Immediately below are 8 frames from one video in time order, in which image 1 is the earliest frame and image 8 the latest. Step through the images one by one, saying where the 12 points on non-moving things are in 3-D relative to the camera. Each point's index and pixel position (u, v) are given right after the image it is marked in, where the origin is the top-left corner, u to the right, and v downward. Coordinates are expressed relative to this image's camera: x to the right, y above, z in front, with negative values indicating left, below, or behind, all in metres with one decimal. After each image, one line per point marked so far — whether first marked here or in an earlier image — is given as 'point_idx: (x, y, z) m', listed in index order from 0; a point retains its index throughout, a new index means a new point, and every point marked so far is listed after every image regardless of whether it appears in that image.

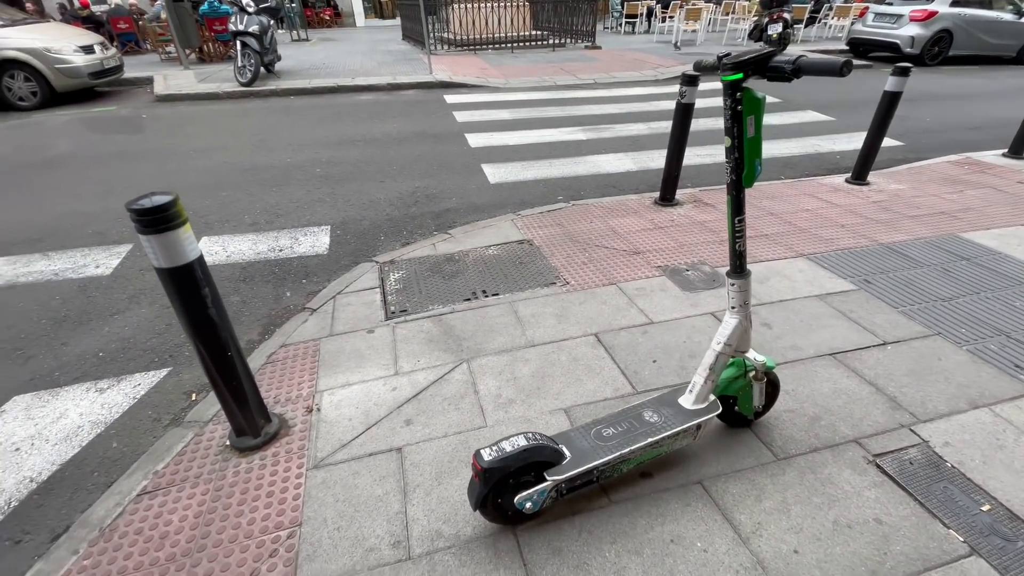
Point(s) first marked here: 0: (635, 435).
0: (+0.5, -0.7, +2.1) m
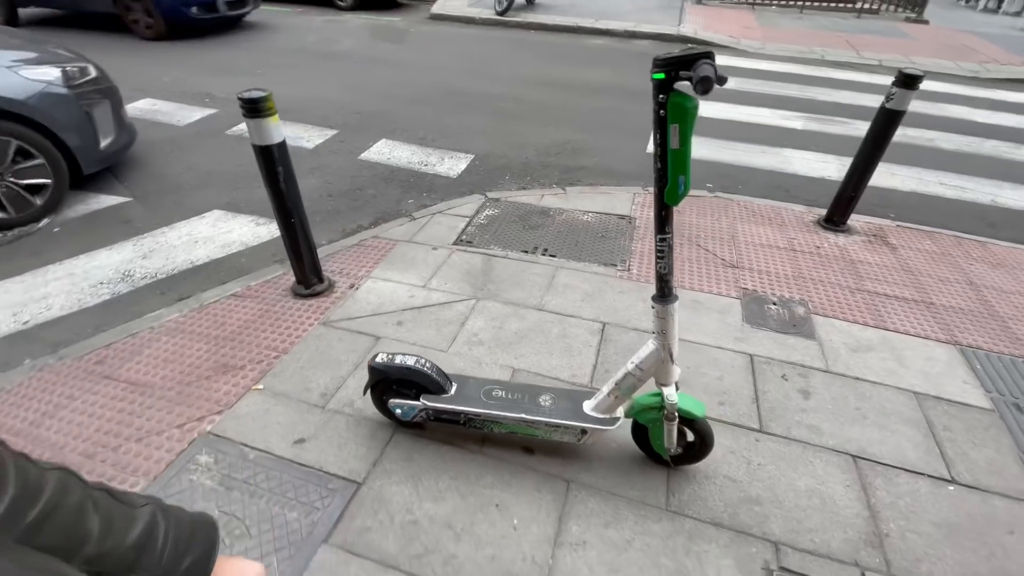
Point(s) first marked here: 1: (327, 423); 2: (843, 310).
0: (0.0, -0.6, +2.3) m
1: (-1.0, -0.7, +2.5) m
2: (+2.4, -0.2, +3.4) m
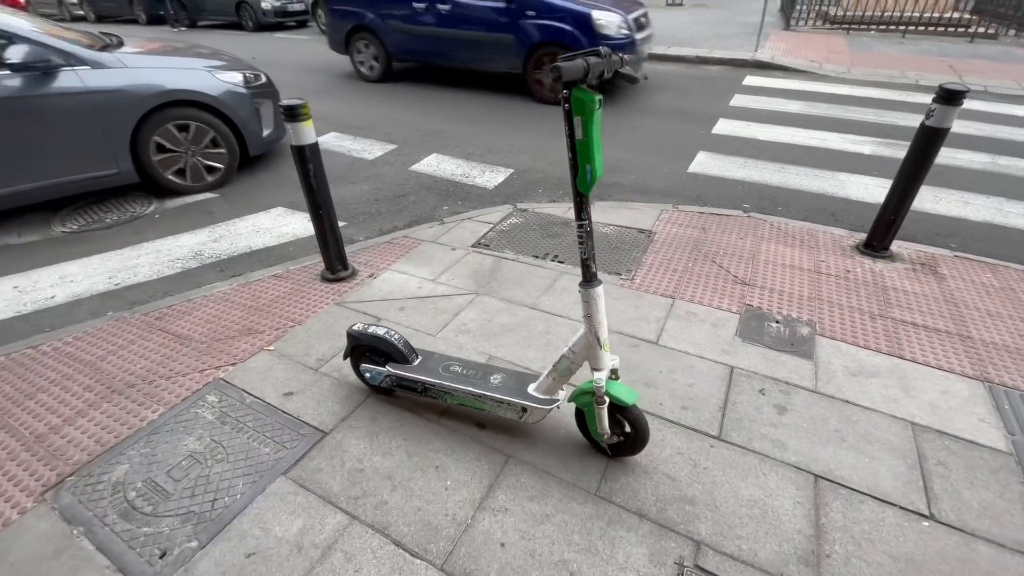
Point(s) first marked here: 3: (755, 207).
0: (-0.2, -0.5, +2.5) m
1: (-1.2, -0.6, +2.8) m
2: (+2.3, -0.3, +3.2) m
3: (+2.6, +0.9, +5.1) m
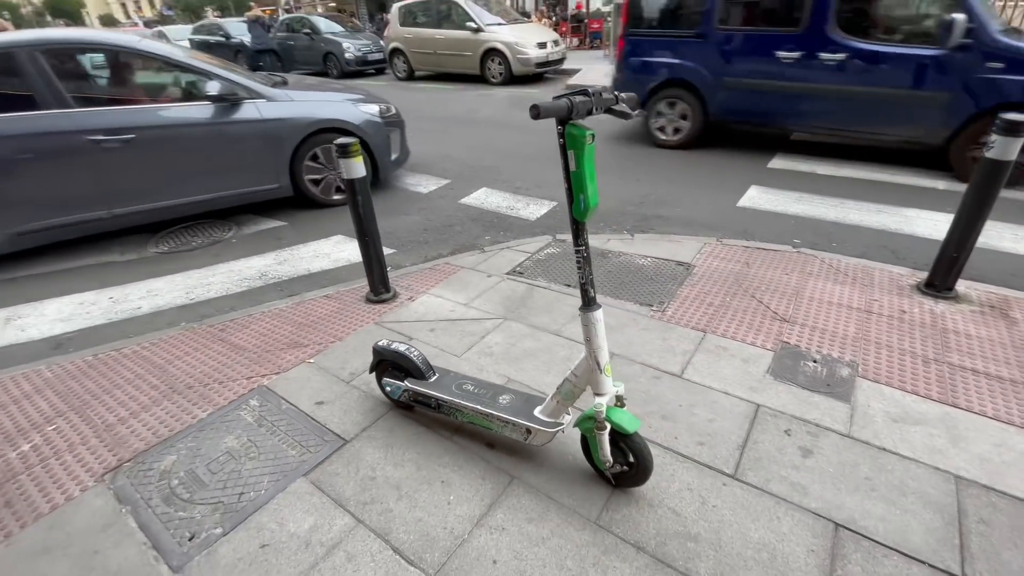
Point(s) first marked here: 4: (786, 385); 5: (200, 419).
0: (-0.2, -0.6, +2.5) m
1: (-1.1, -0.7, +3.0) m
2: (+2.5, -0.6, +3.0) m
3: (+3.0, +0.5, +4.9) m
4: (+1.7, -0.6, +3.0) m
5: (-1.9, -0.8, +2.9) m
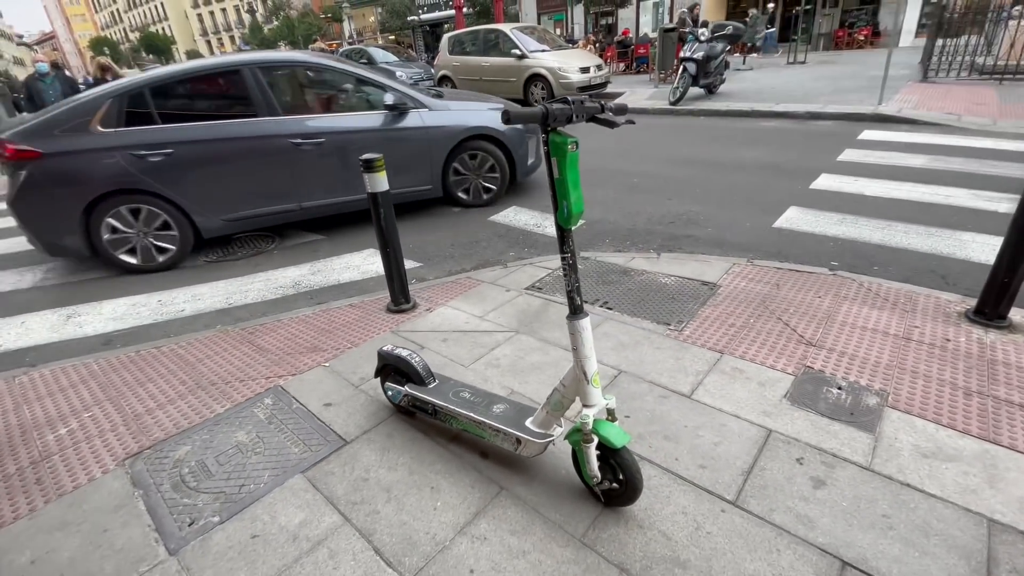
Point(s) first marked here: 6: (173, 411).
0: (-0.2, -0.6, +2.6) m
1: (-1.1, -0.7, +3.1) m
2: (+2.5, -0.7, +2.7) m
3: (+3.2, +0.2, +4.6) m
4: (+1.7, -0.7, +2.8) m
5: (-1.9, -0.8, +3.0) m
6: (-2.2, -0.8, +3.1) m
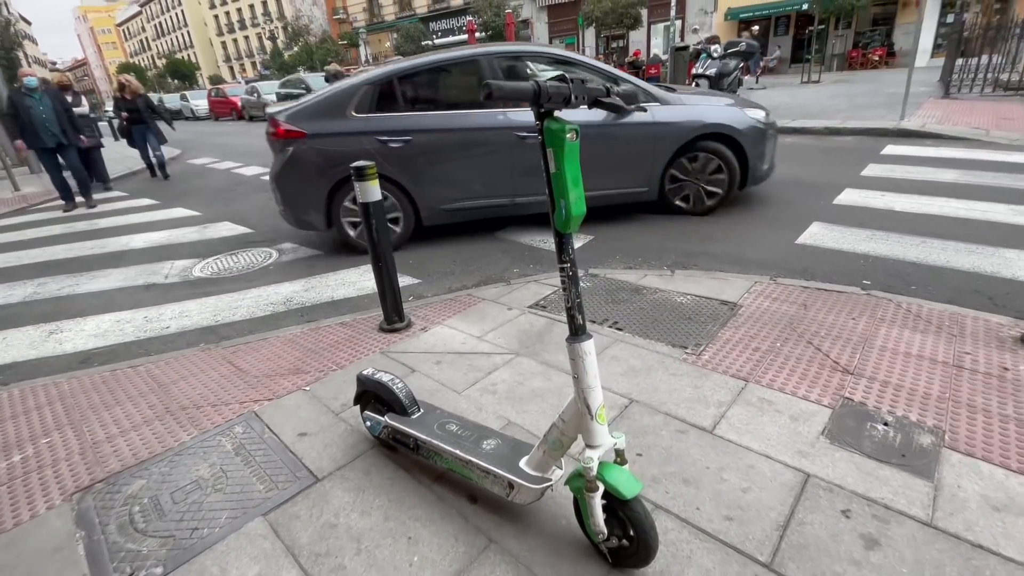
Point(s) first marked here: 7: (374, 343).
0: (-0.3, -0.7, +2.2) m
1: (-1.1, -0.8, +2.8) m
2: (+2.4, -0.8, +2.3) m
3: (+3.3, 0.0, +4.2) m
4: (+1.7, -0.8, +2.4) m
5: (-1.9, -0.9, +2.7) m
6: (-2.2, -0.9, +2.8) m
7: (-1.1, -0.4, +3.8) m
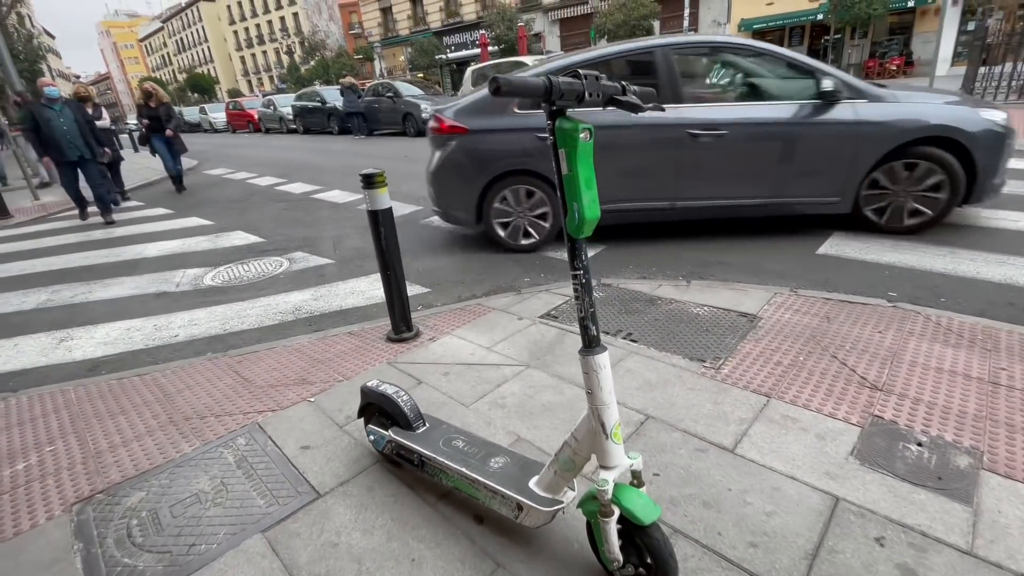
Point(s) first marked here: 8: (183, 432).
0: (-0.2, -0.8, +2.1) m
1: (-1.0, -0.9, +2.7) m
2: (+2.5, -0.9, +2.2) m
3: (+3.4, -0.1, +4.0) m
4: (+1.7, -0.9, +2.2) m
5: (-1.9, -0.9, +2.7) m
6: (-2.2, -0.9, +2.8) m
7: (-1.0, -0.5, +3.7) m
8: (-2.0, -0.9, +2.9) m
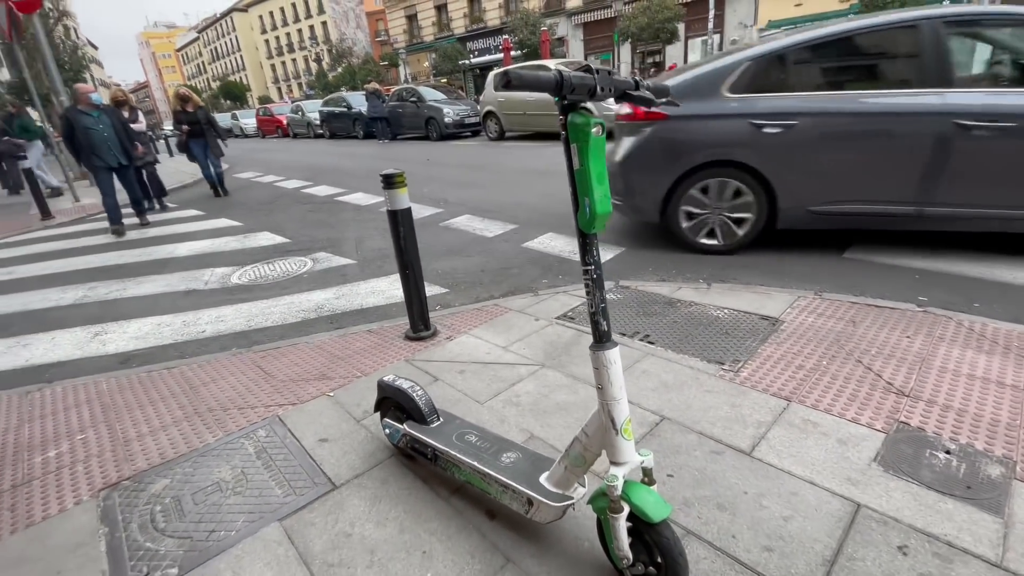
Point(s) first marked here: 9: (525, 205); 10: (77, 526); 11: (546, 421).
0: (-0.2, -0.7, +2.1) m
1: (-0.9, -0.8, +2.8) m
2: (+2.5, -0.9, +2.0) m
3: (+3.5, -0.1, +3.9) m
4: (+1.8, -0.9, +2.2) m
5: (-1.8, -0.9, +2.8) m
6: (-2.1, -0.9, +2.9) m
7: (-0.9, -0.5, +3.7) m
8: (-1.9, -0.9, +3.0) m
9: (+0.2, +1.4, +7.6) m
10: (-2.1, -1.1, +2.3) m
11: (+0.2, -0.8, +2.7) m
